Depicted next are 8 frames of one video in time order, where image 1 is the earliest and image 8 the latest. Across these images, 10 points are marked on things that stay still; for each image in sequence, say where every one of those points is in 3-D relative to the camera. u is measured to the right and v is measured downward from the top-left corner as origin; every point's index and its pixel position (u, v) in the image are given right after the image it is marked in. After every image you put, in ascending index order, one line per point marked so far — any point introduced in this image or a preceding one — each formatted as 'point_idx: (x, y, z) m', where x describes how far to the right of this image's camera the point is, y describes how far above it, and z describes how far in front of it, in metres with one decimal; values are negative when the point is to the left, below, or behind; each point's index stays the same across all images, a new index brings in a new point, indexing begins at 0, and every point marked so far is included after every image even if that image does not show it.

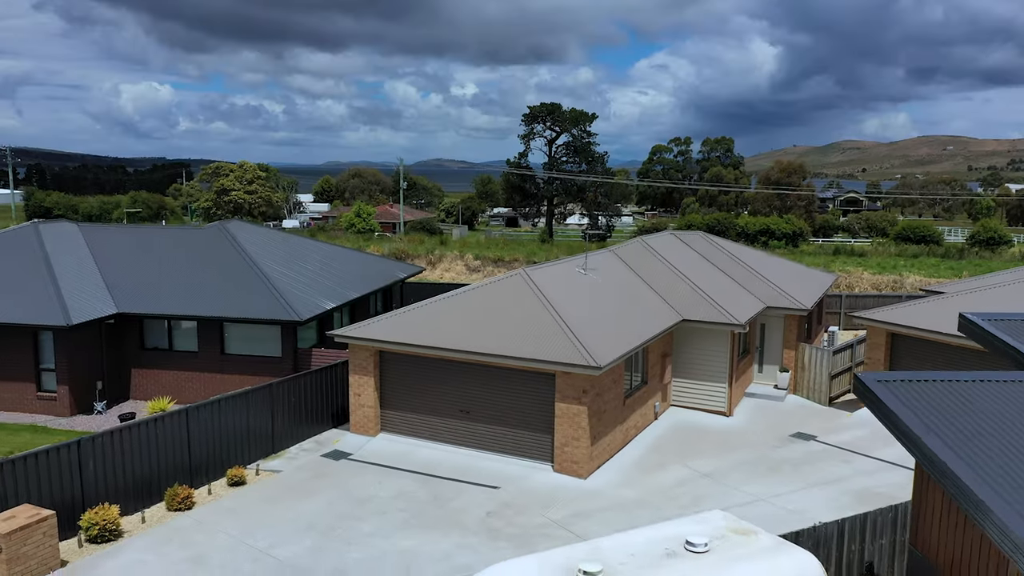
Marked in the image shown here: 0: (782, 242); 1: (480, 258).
0: (+5.5, +0.8, +16.5) m
1: (-0.4, +0.4, +11.5) m
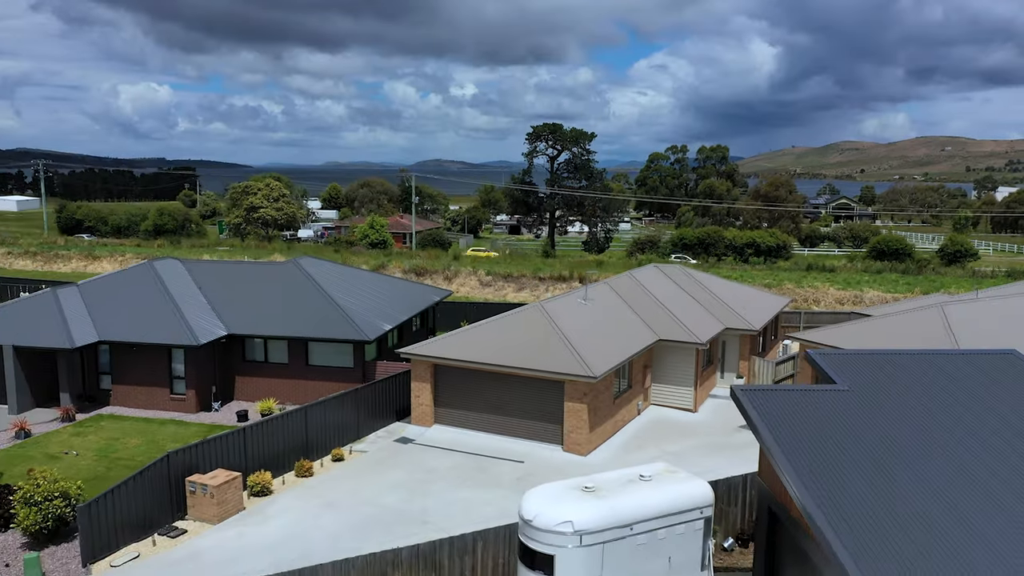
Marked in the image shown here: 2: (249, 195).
0: (+5.6, +0.6, +17.9) m
1: (-0.3, +0.2, +12.9) m
2: (-5.7, +1.9, +19.2) m
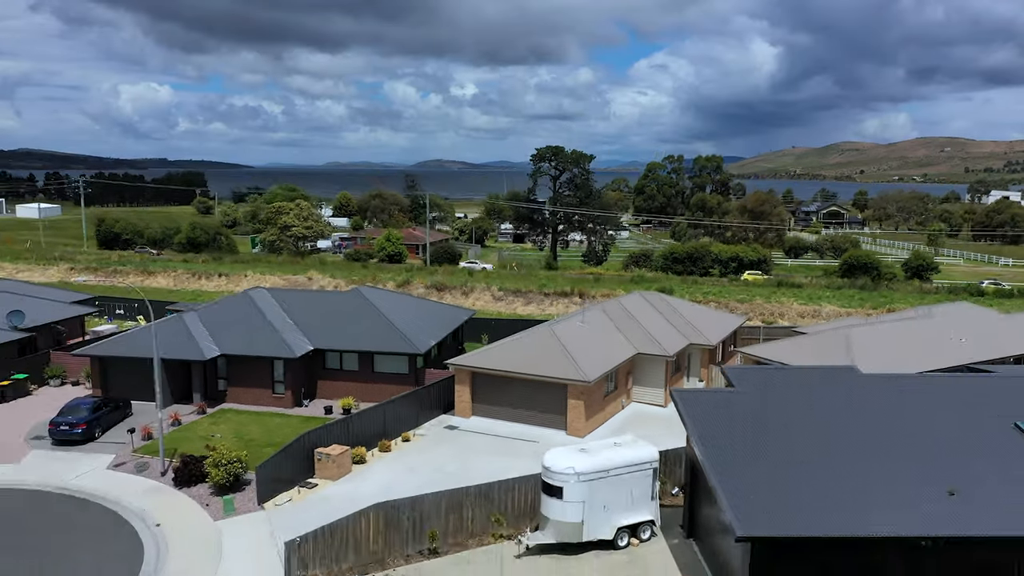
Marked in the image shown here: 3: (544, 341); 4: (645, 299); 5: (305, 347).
0: (+5.8, +0.4, +19.8) m
1: (-0.1, 0.0, +14.7) m
2: (-5.6, +1.6, +21.1) m
3: (+0.3, -0.5, +7.3) m
4: (+1.4, -0.2, +9.0) m
5: (-1.9, -0.5, +7.7) m
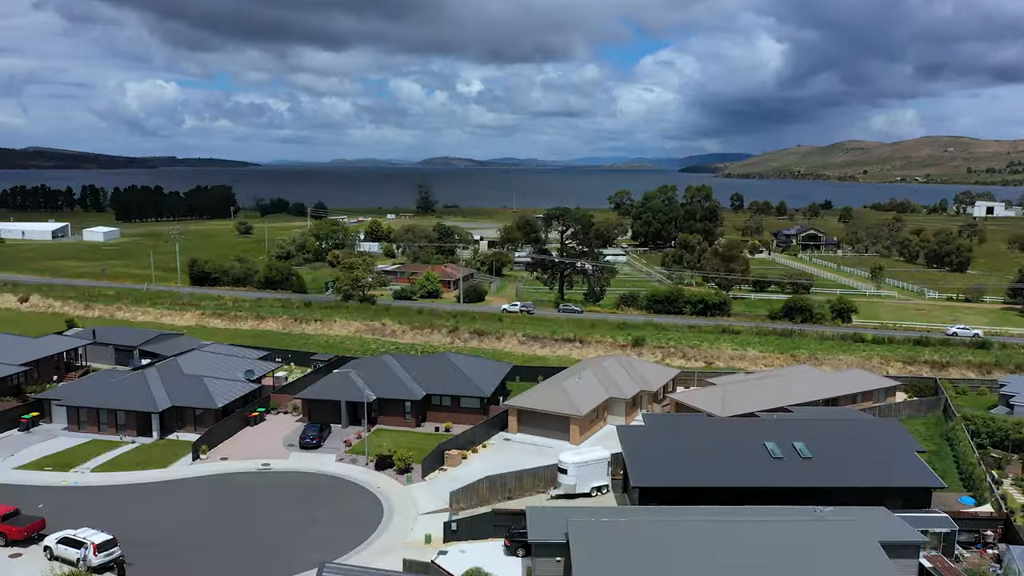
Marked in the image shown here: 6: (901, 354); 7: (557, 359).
0: (+6.3, -0.7, +25.6) m
1: (+0.3, -1.1, +20.6) m
2: (-5.0, +0.5, +26.9) m
3: (+0.7, -1.6, +13.1) m
4: (+1.8, -1.3, +14.8) m
5: (-1.5, -1.7, +13.6) m
6: (+8.4, -1.4, +18.3) m
7: (+1.0, -1.6, +18.4) m
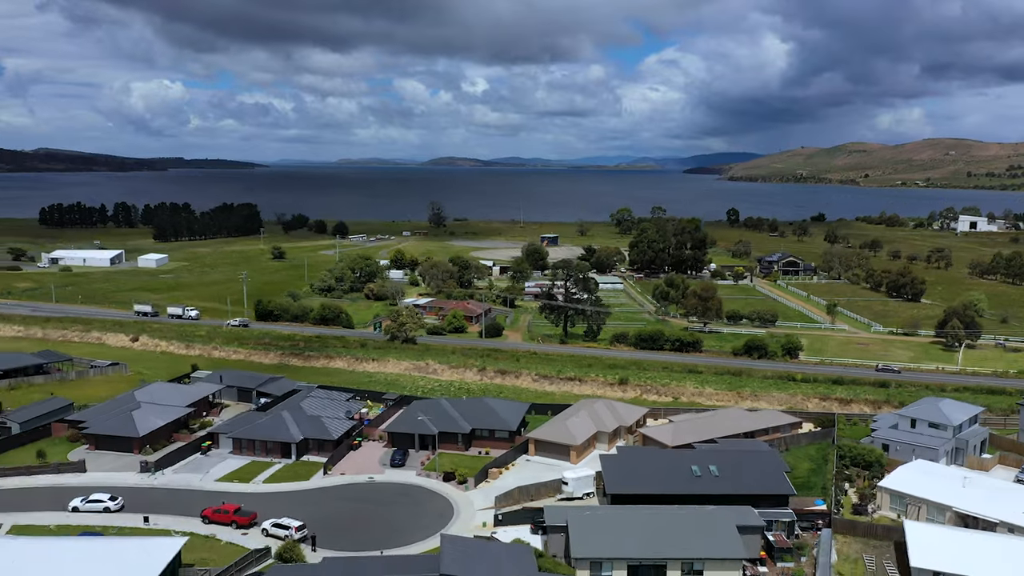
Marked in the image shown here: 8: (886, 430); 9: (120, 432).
0: (+6.8, -2.3, +31.7) m
1: (+0.8, -2.7, +26.7) m
2: (-4.5, -1.0, +33.1) m
3: (+1.1, -3.2, +19.3) m
4: (+2.3, -2.9, +20.9) m
5: (-1.0, -3.3, +19.8) m
6: (+8.9, -2.9, +24.4) m
7: (+1.5, -3.1, +24.6) m
8: (+8.6, -3.2, +19.3) m
9: (-8.6, -3.1, +18.5) m
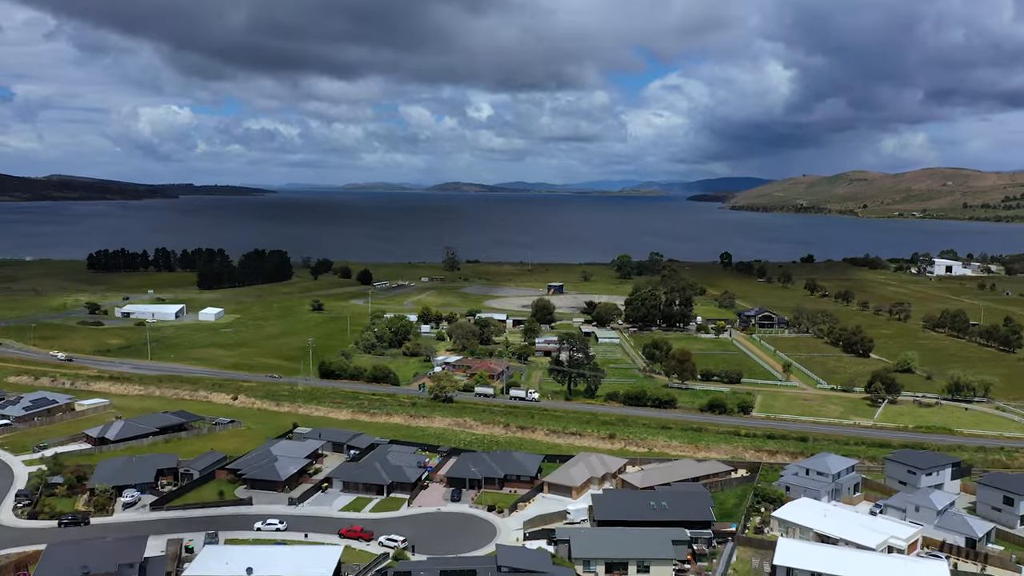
0: (+7.5, -5.7, +40.6) m
1: (+1.5, -5.9, +35.7) m
2: (-3.8, -4.5, +42.1) m
3: (+1.8, -6.2, +28.2) m
4: (+3.0, -5.9, +29.8) m
5: (-0.4, -6.3, +28.7) m
6: (+9.6, -6.1, +33.3) m
7: (+2.2, -6.3, +33.5) m
8: (+9.3, -6.2, +28.2) m
9: (-7.9, -6.1, +27.5) m
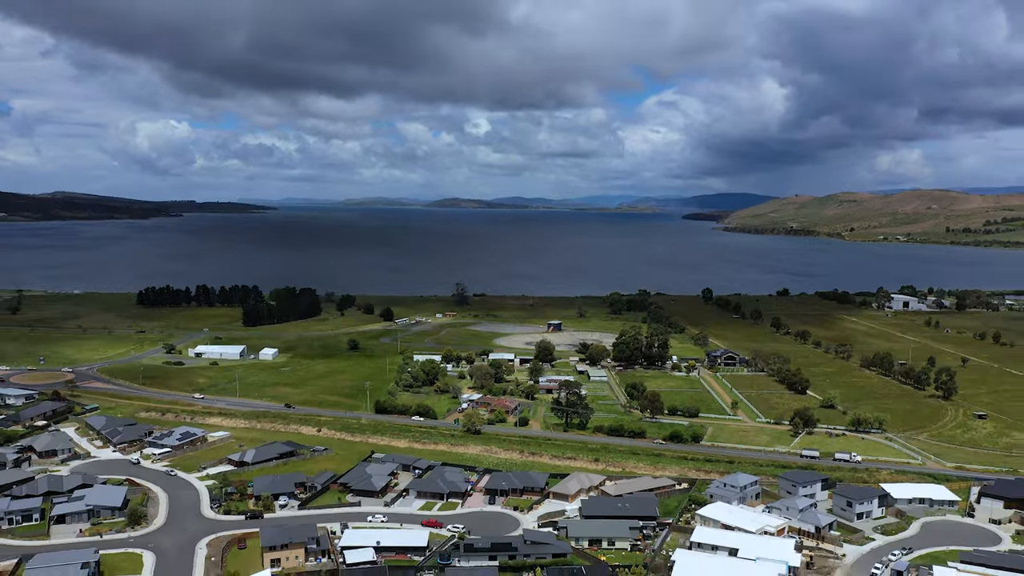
0: (+8.3, -9.6, +54.8) m
1: (+2.4, -9.8, +49.9) m
2: (-3.0, -8.4, +56.3) m
3: (+2.7, -10.0, +42.4) m
4: (+3.8, -9.7, +44.1) m
5: (+0.5, -10.0, +42.9) m
6: (+10.4, -10.0, +47.5) m
7: (+3.0, -10.1, +47.7) m
8: (+10.1, -10.0, +42.4) m
9: (-7.1, -9.8, +41.7) m
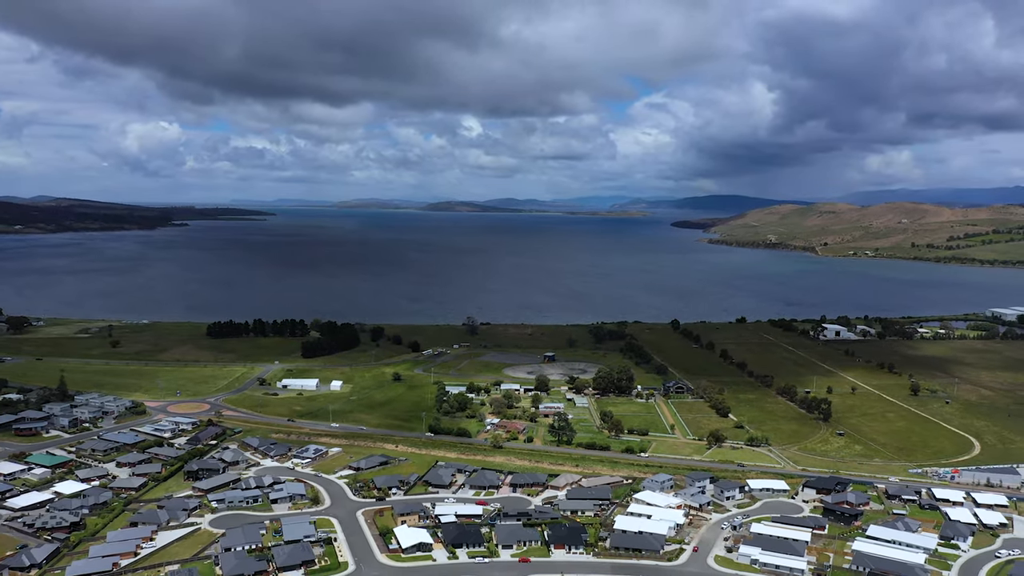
0: (+9.4, -16.1, +84.0) m
1: (+3.5, -16.3, +78.9) m
2: (-1.9, -14.9, +85.4) m
3: (+3.8, -16.4, +71.5) m
4: (+5.0, -16.2, +73.1) m
5: (+1.7, -16.5, +71.9) m
6: (+11.6, -16.4, +76.7) m
7: (+4.2, -16.6, +76.8) m
8: (+11.3, -16.4, +71.6) m
9: (-5.9, -16.3, +70.6) m
